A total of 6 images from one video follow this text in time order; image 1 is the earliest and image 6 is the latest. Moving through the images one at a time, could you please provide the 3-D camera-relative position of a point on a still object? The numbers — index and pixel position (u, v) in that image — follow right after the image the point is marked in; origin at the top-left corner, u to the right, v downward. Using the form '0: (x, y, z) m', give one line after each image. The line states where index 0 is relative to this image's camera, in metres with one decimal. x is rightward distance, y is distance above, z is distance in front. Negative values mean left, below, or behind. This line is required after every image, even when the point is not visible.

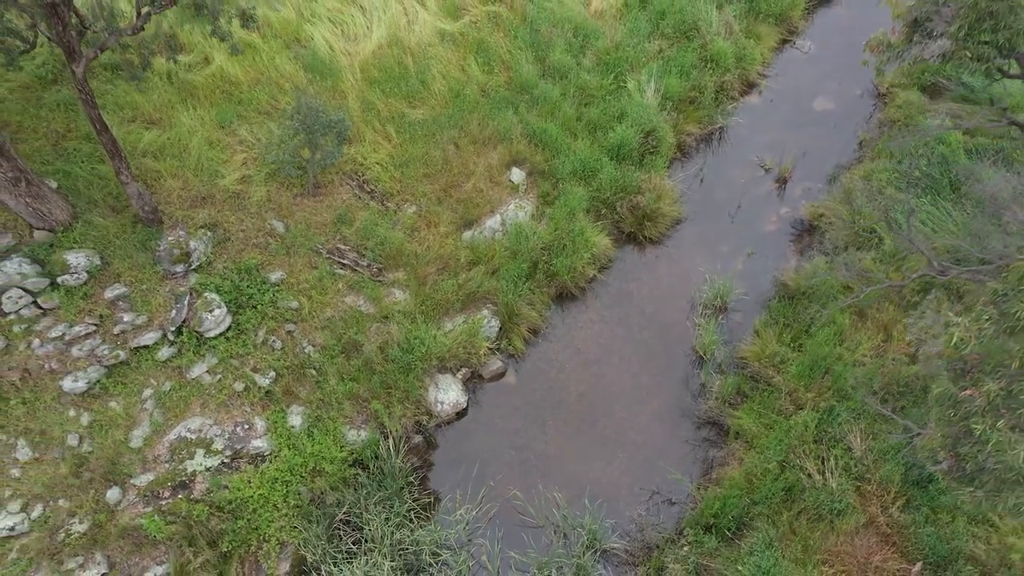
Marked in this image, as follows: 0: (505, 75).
0: (-0.1, +3.3, +9.0) m
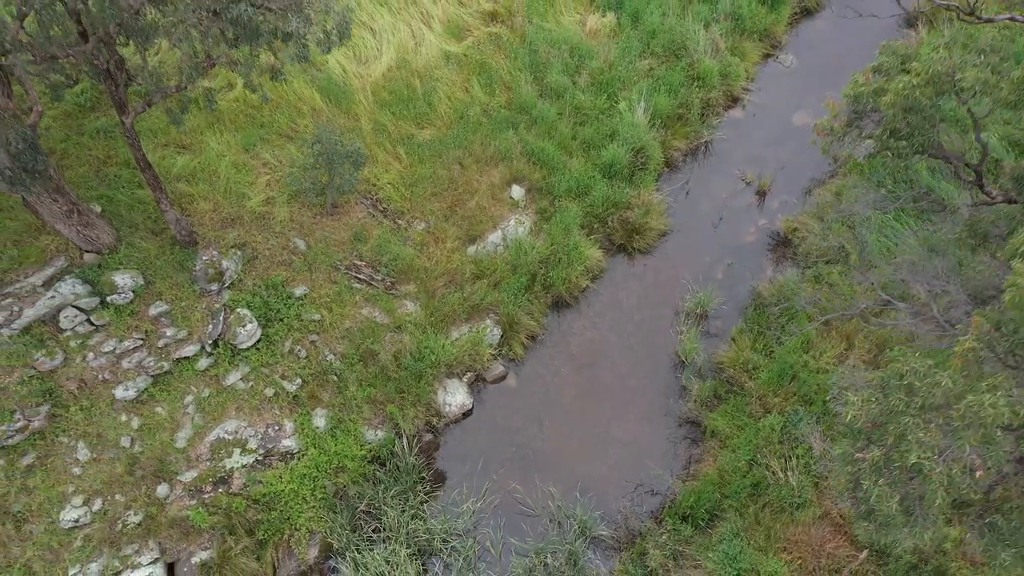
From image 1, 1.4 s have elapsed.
0: (-0.1, +3.2, +9.6) m
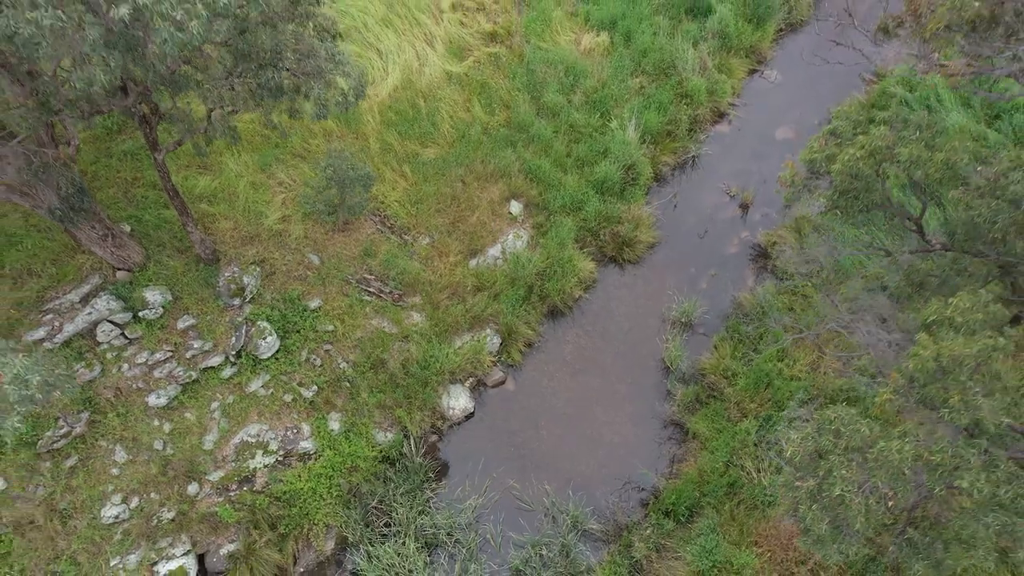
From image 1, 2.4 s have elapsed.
0: (-0.1, +3.0, +10.2) m
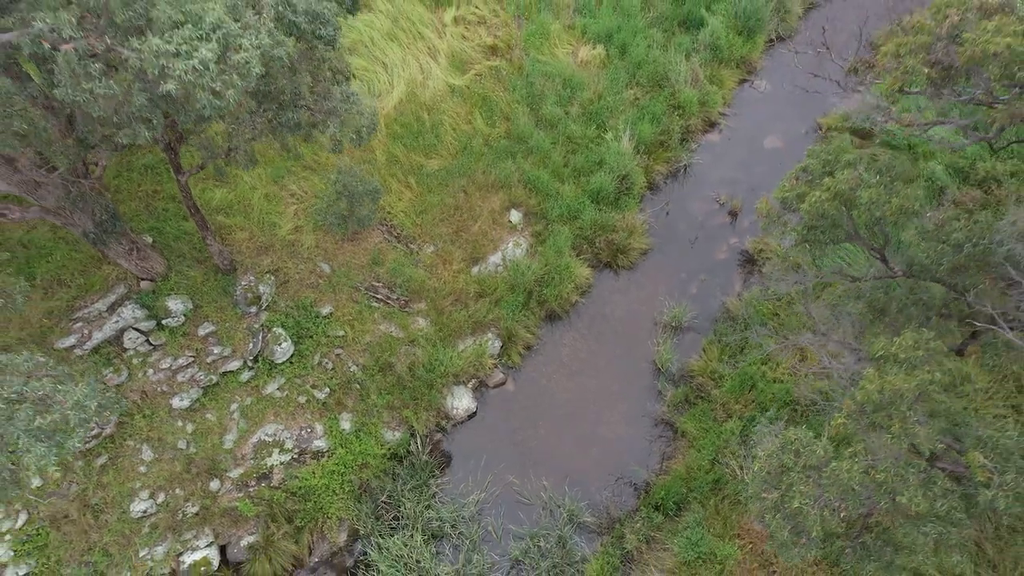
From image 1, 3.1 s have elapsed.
0: (-0.1, +2.9, +10.6) m
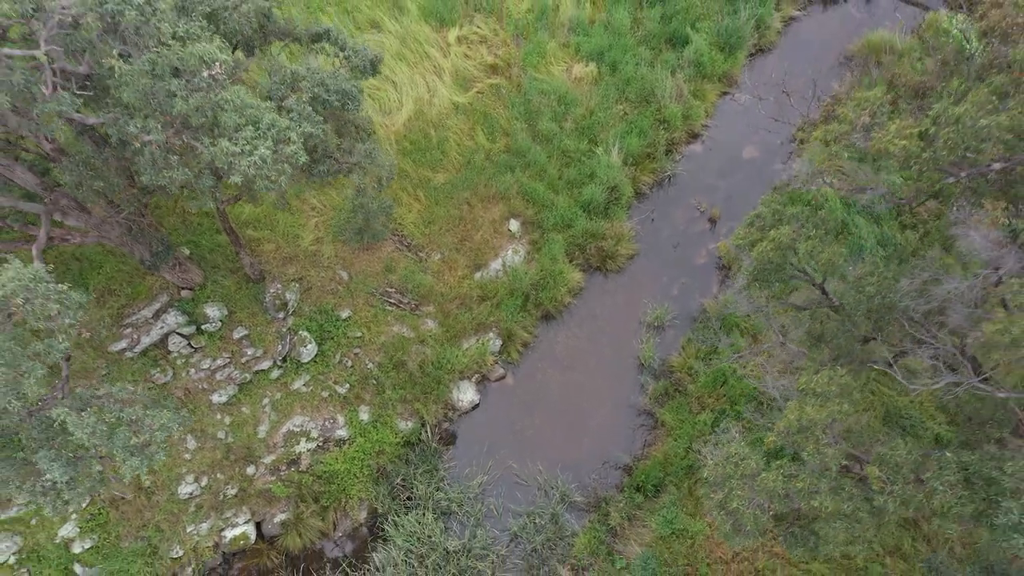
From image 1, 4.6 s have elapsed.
0: (-0.2, +2.9, +11.5) m
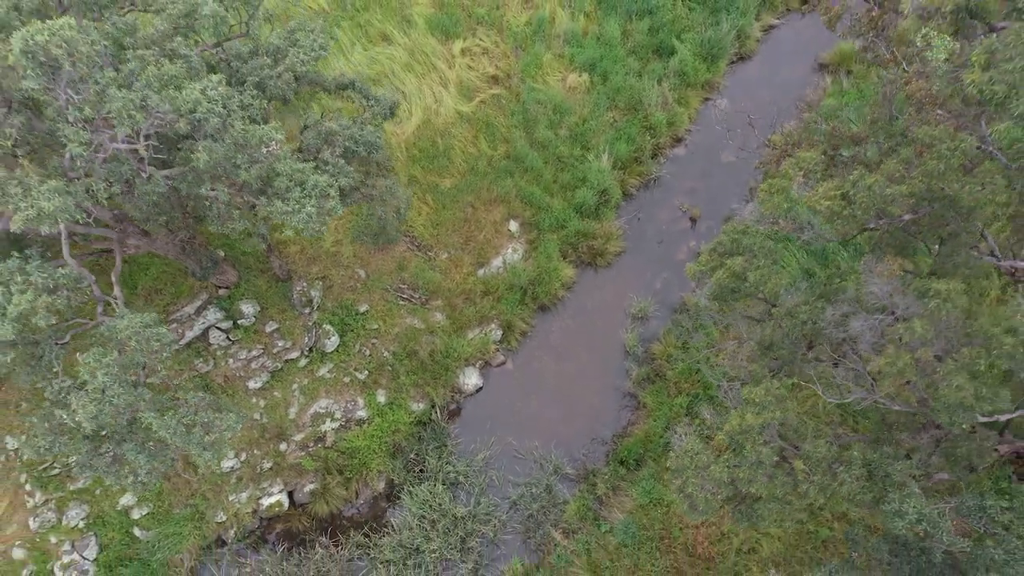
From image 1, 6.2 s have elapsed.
0: (-0.2, +3.0, +12.5) m
